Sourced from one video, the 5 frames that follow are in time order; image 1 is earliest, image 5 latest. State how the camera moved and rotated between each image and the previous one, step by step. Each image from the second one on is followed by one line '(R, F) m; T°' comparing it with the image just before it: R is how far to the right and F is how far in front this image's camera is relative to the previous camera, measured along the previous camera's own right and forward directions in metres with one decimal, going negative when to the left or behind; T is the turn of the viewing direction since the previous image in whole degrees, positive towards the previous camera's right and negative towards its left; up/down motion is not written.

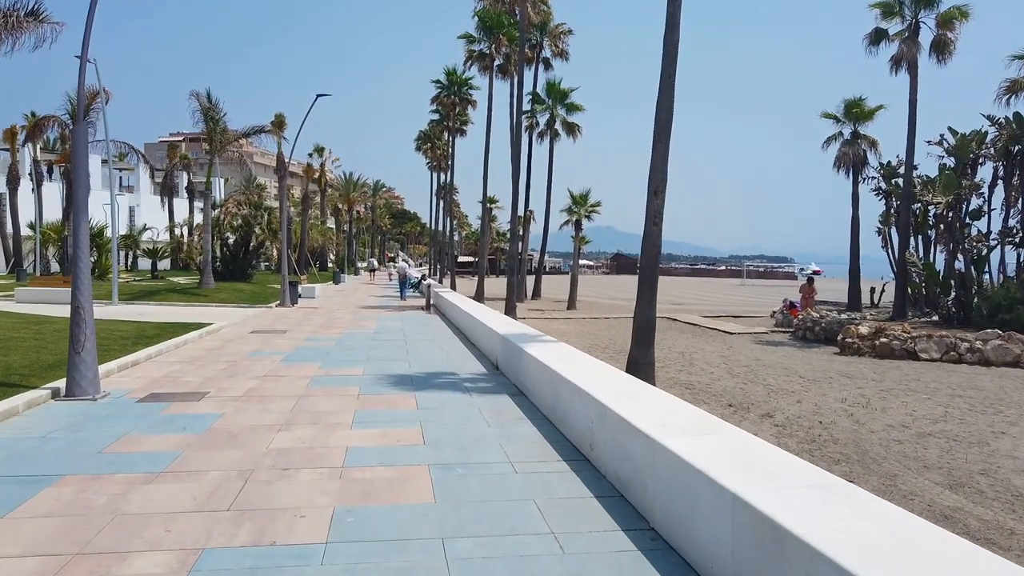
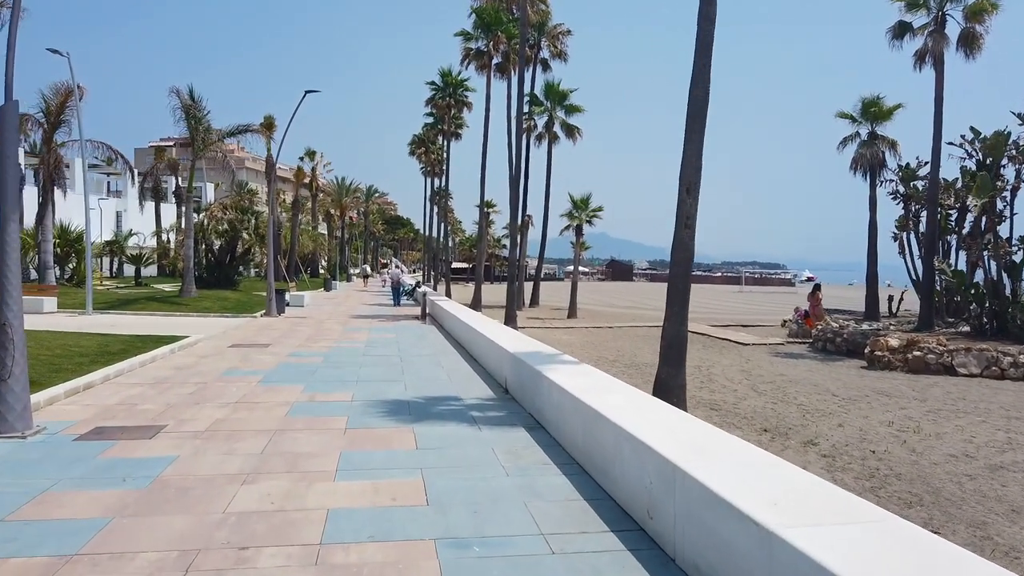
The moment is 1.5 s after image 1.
(-0.2, +1.5) m; 0°
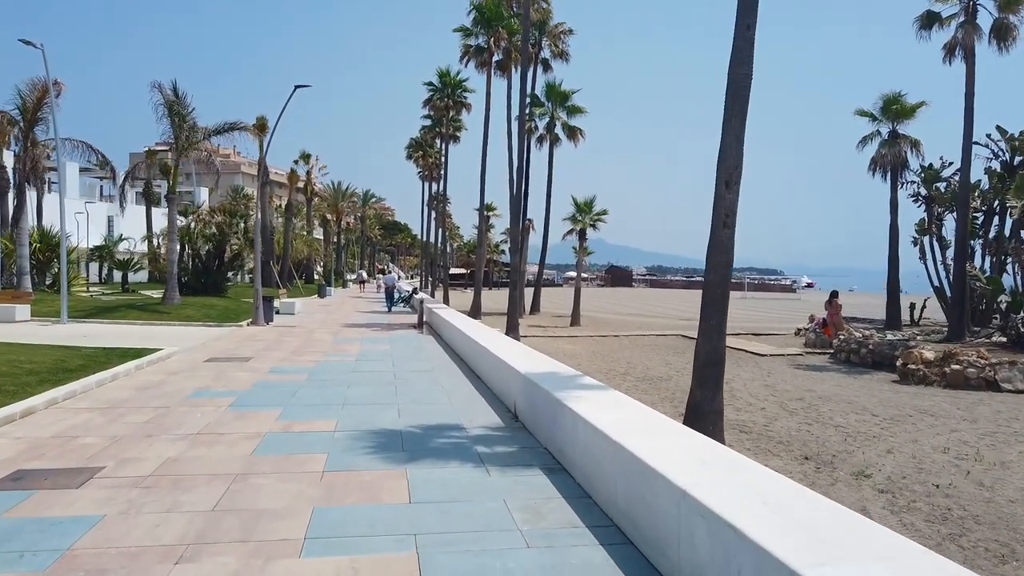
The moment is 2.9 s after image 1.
(-0.1, +1.5) m; 0°
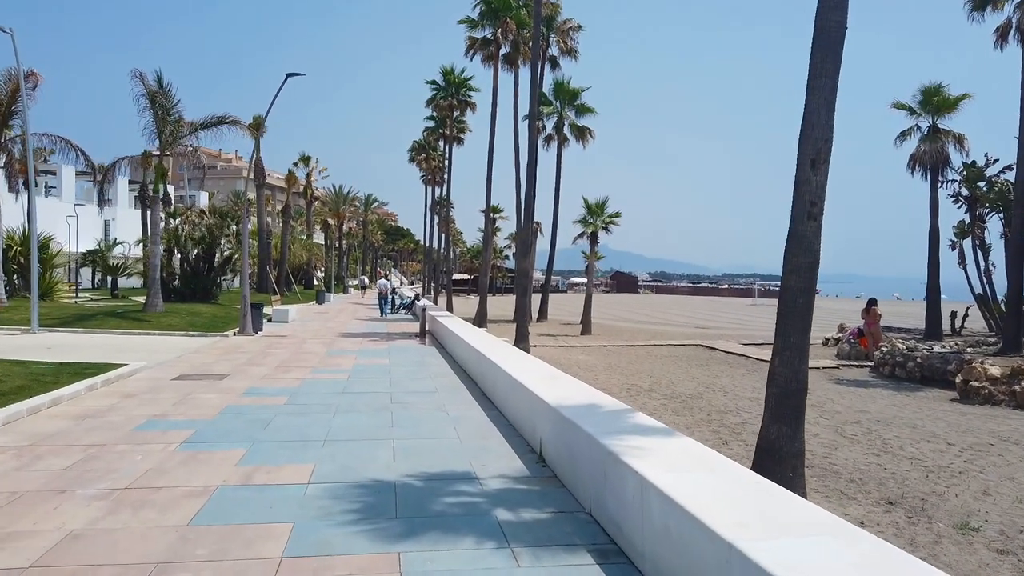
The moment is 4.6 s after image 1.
(-0.2, +1.9) m; 0°
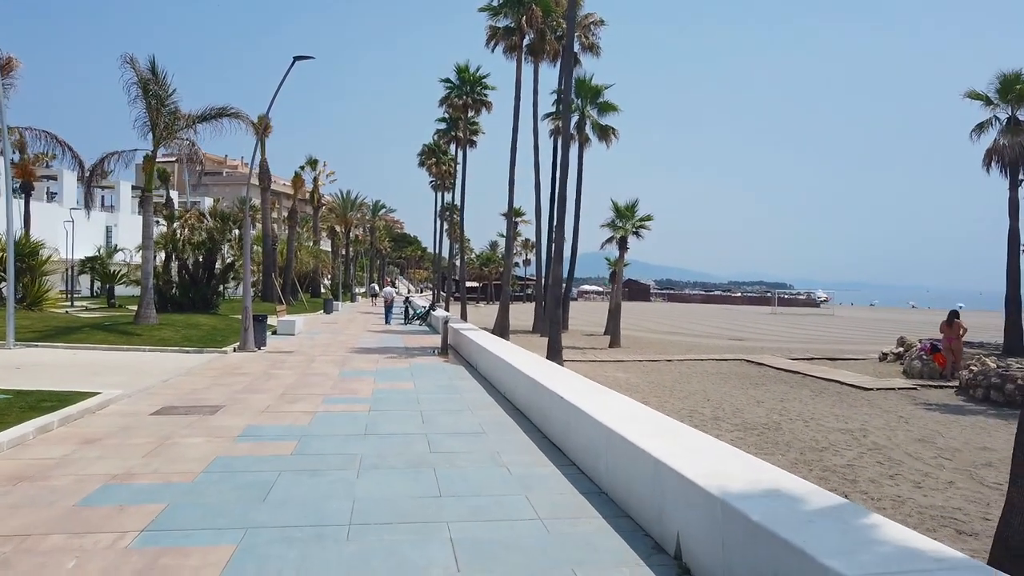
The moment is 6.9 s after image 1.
(-0.7, +2.4) m; 0°
